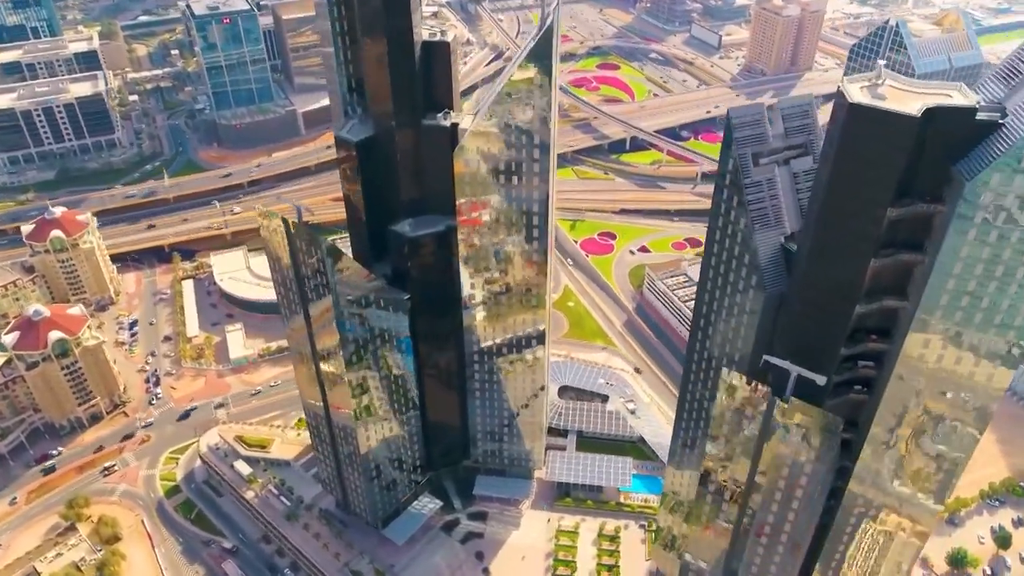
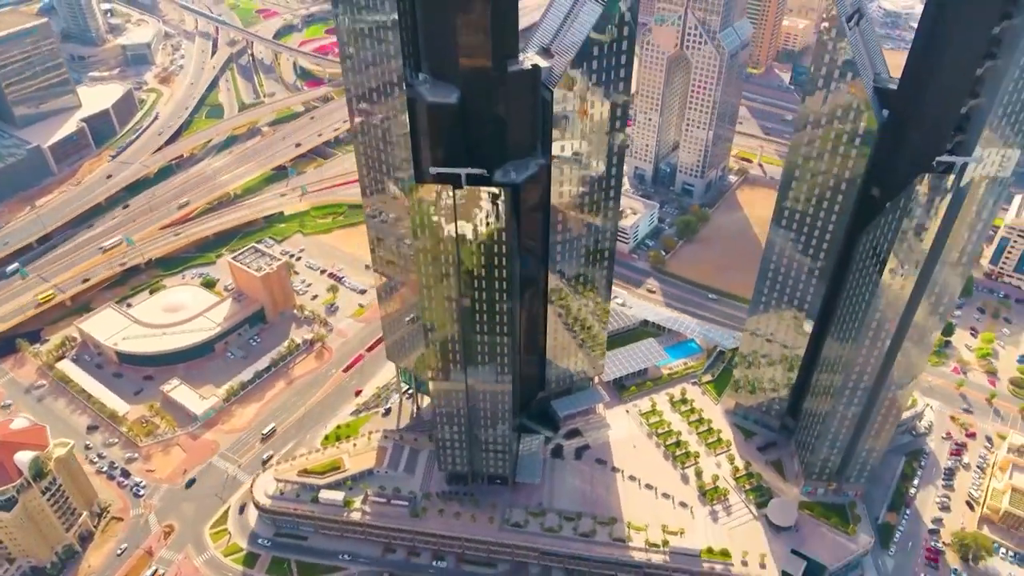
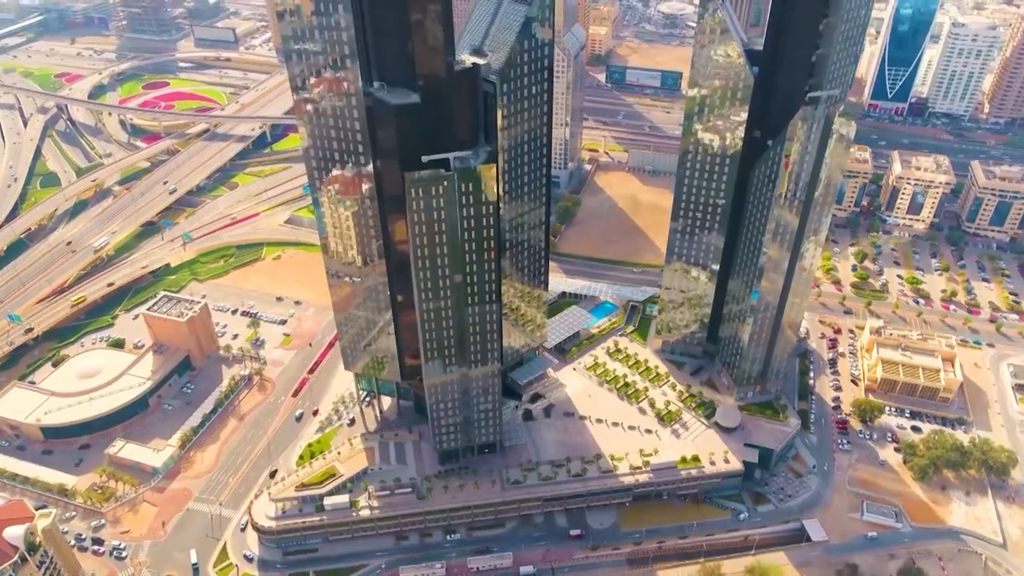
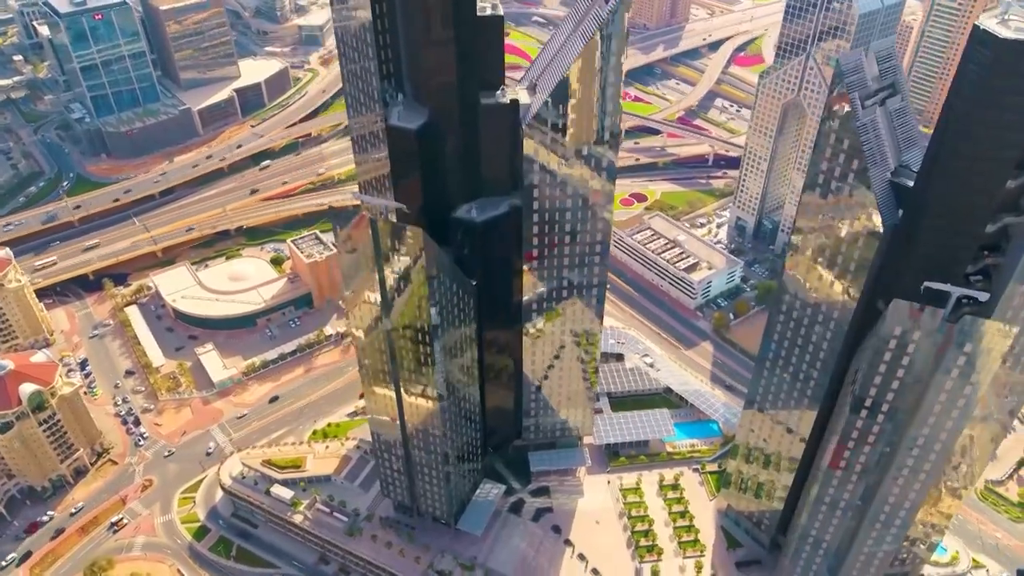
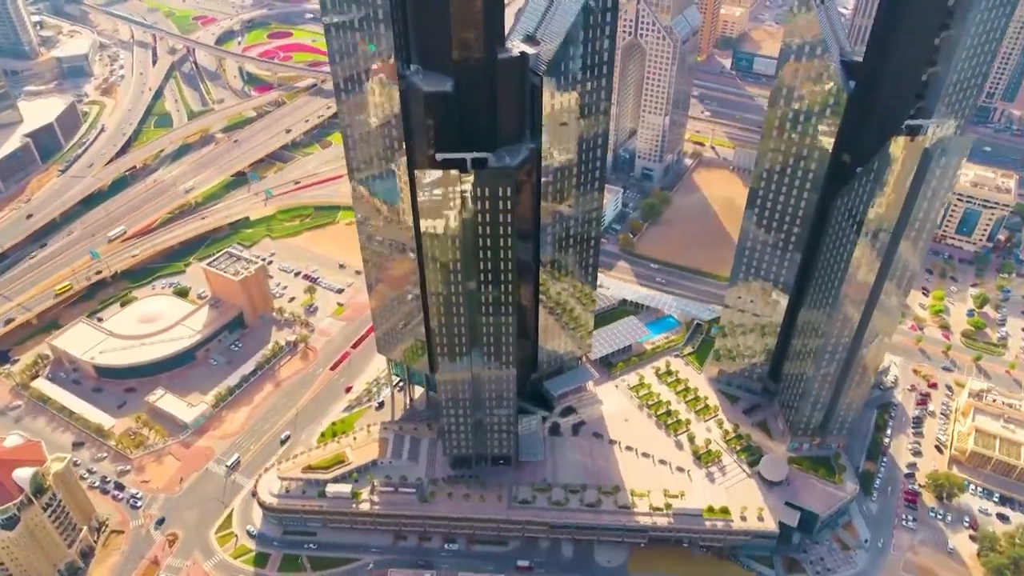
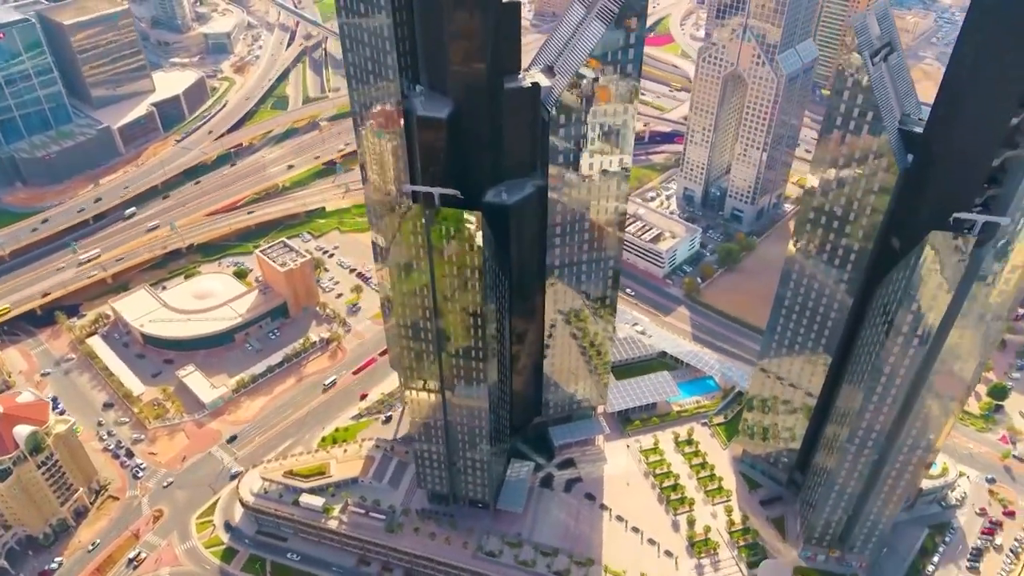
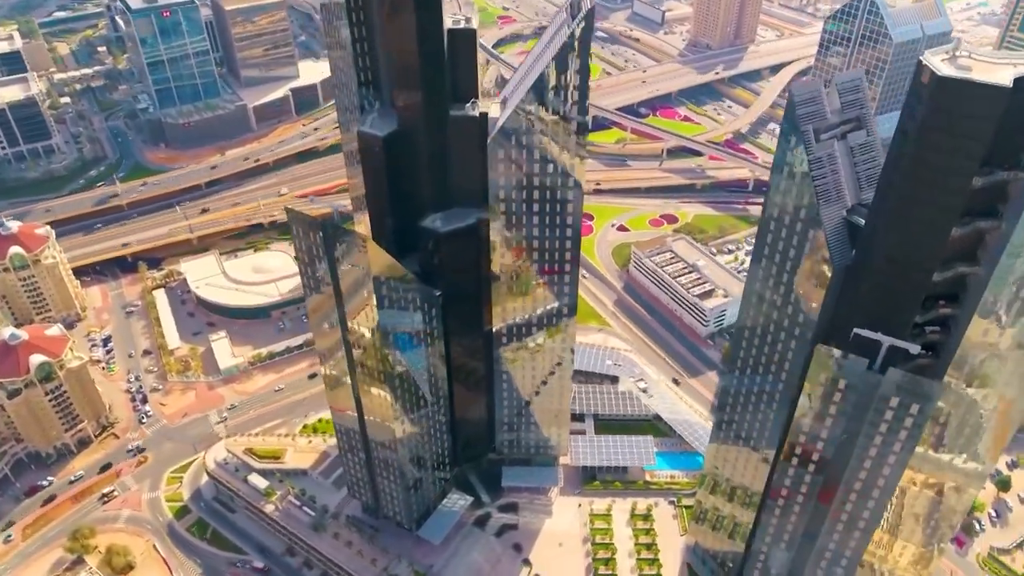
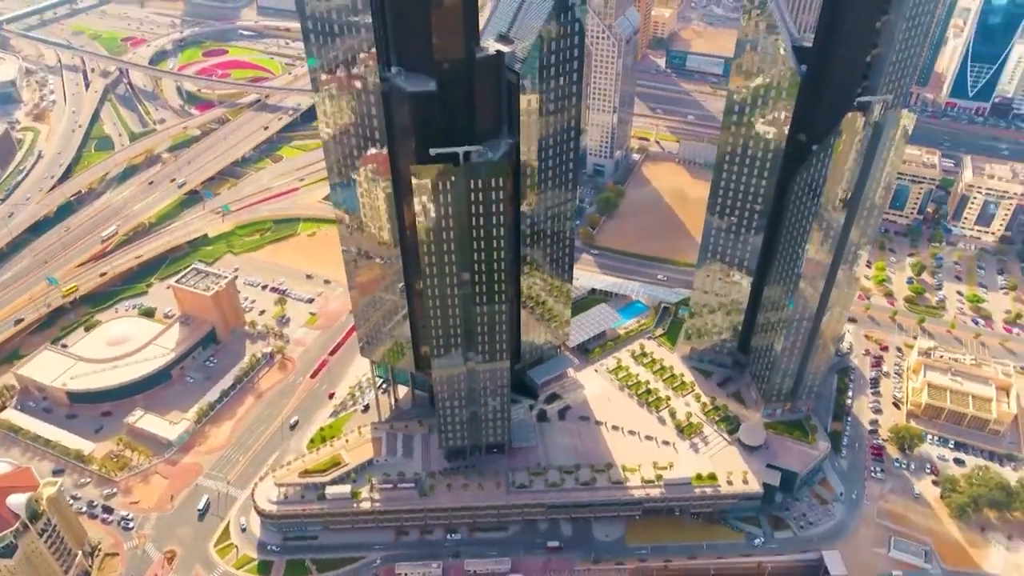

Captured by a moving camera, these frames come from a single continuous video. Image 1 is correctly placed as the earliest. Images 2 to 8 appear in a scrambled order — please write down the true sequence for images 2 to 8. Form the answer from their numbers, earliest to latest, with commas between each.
7, 4, 6, 2, 5, 8, 3
